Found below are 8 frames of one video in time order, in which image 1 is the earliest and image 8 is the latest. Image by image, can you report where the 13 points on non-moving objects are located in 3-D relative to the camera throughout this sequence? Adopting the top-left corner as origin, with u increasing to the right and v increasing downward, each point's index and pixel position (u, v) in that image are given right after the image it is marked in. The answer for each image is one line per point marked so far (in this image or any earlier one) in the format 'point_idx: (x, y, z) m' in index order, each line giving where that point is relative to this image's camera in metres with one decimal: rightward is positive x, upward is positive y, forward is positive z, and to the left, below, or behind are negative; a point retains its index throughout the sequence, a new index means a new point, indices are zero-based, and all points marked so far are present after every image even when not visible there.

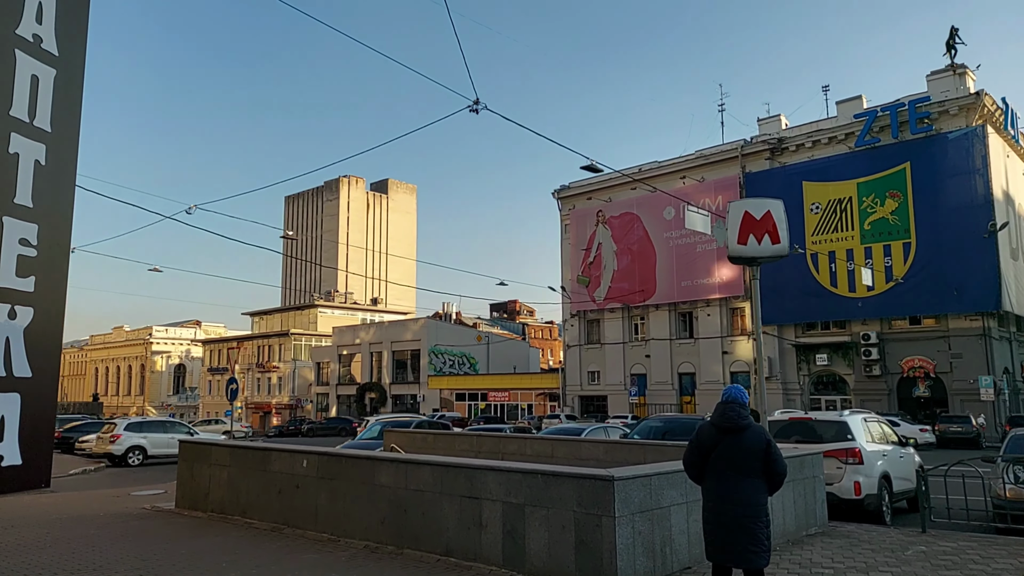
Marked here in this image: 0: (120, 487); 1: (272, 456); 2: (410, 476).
0: (-9.0, -4.6, +16.8) m
1: (-3.3, -2.3, +9.8) m
2: (-1.1, -2.0, +7.9) m
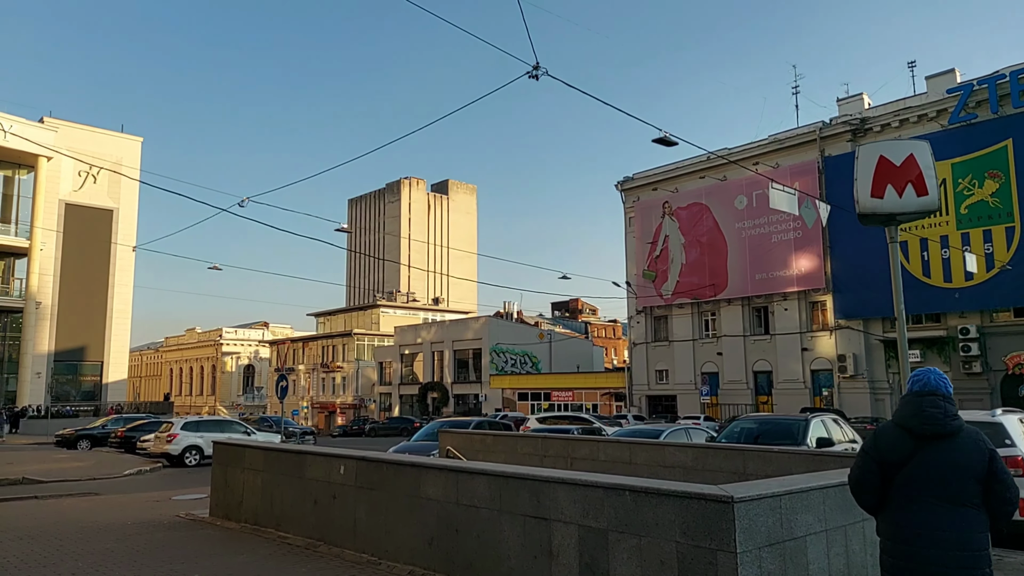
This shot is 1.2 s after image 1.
0: (-7.6, -4.4, +15.9) m
1: (-2.4, -2.0, +8.5) m
2: (-0.4, -1.8, +6.4) m
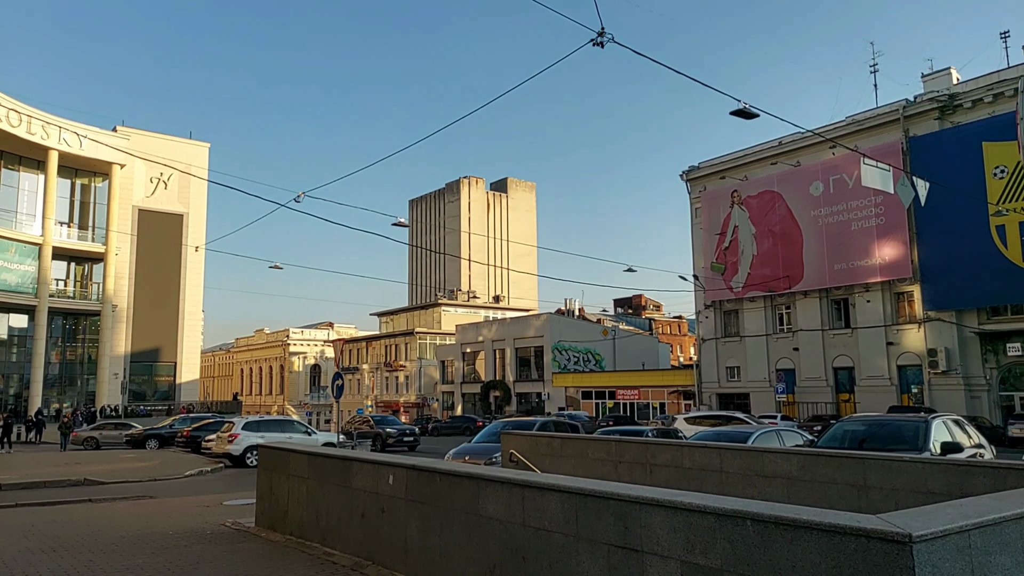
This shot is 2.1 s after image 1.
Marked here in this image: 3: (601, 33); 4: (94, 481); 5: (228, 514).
0: (-6.1, -4.3, +15.4) m
1: (-1.7, -1.9, +7.6) m
2: (+0.1, -1.6, +5.3) m
3: (+1.6, +4.5, +12.7) m
4: (-10.5, -4.9, +18.2) m
5: (-4.5, -3.6, +11.5) m
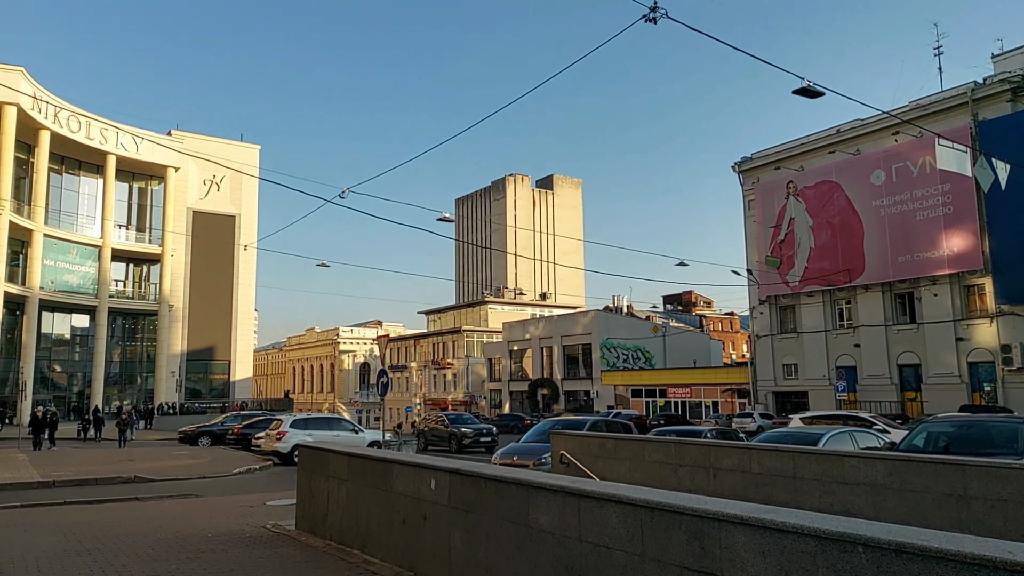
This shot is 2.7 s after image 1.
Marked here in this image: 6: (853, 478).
0: (-5.1, -4.2, +15.1) m
1: (-1.2, -1.8, +7.0) m
2: (+0.5, -1.5, +4.6) m
3: (+2.3, +4.6, +11.9) m
4: (-9.2, -4.8, +18.2) m
5: (-3.7, -3.5, +11.1) m
6: (+3.5, -2.0, +7.6) m
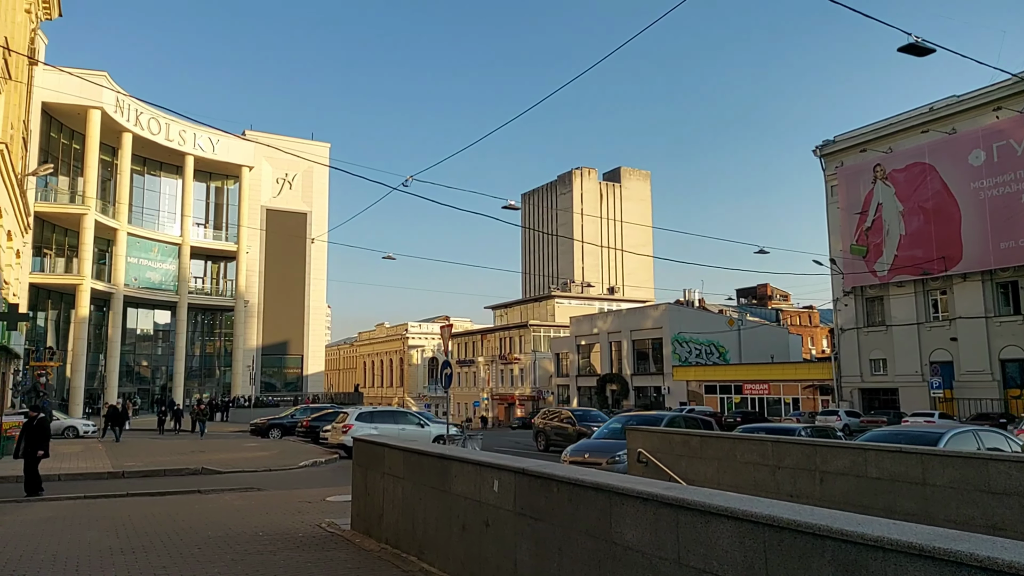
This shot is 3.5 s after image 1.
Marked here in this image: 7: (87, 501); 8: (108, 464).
0: (-3.7, -4.0, +14.6) m
1: (-0.5, -1.5, +6.2) m
2: (+0.9, -1.3, +3.7) m
3: (+3.4, +4.9, +10.7) m
4: (-7.5, -4.6, +18.1) m
5: (-2.7, -3.3, +10.5) m
6: (+4.2, -1.7, +6.3) m
7: (-7.0, -3.5, +11.9) m
8: (-10.9, -4.7, +19.4) m
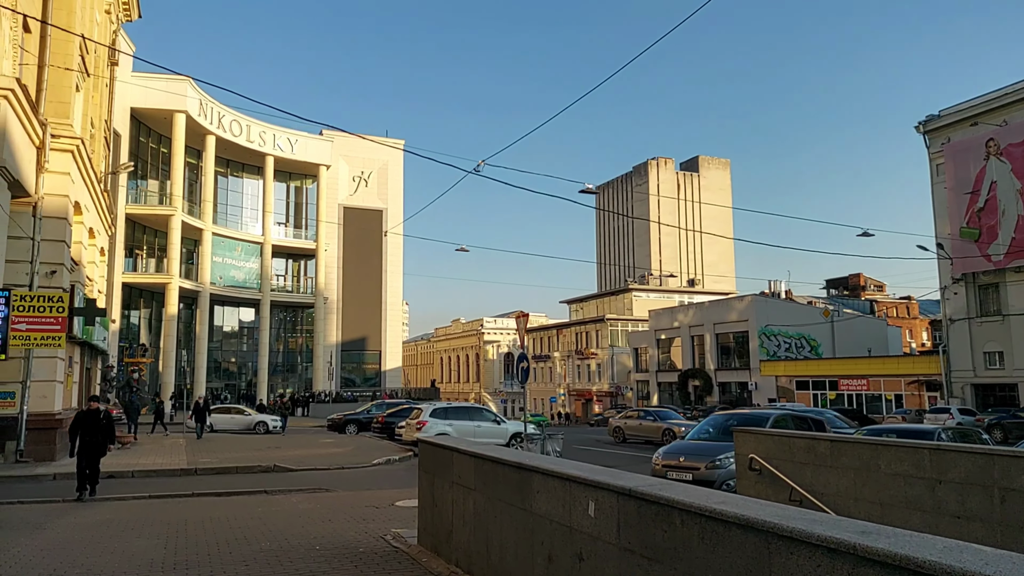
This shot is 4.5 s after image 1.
0: (-2.1, -3.8, +13.7) m
1: (+0.1, -1.3, +5.0) m
2: (+1.3, -1.0, +2.3) m
3: (+4.4, +5.2, +9.0) m
4: (-5.6, -4.4, +17.5) m
5: (-1.5, -3.1, +9.5) m
6: (+4.9, -1.4, +4.6) m
7: (-5.7, -3.3, +11.3) m
8: (-8.7, -4.6, +19.2) m
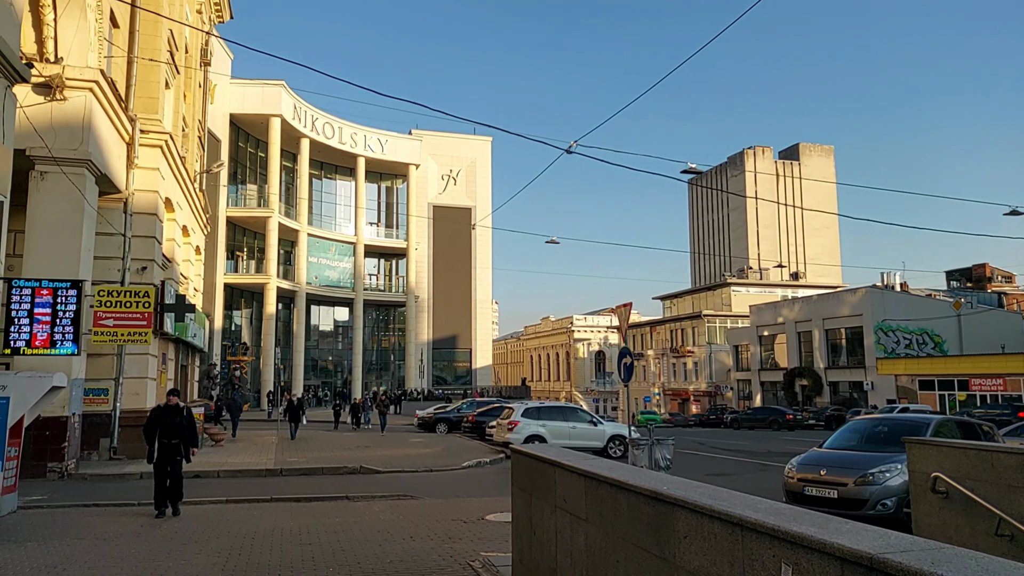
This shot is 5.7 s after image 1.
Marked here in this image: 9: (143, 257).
0: (-0.3, -3.6, +12.4) m
1: (+0.8, -1.1, +3.5) m
2: (+1.6, -0.8, +0.7) m
3: (+5.4, +5.4, +7.0) m
4: (-3.3, -4.2, +16.7) m
5: (-0.3, -2.8, +8.2) m
6: (+5.4, -1.2, +2.5) m
7: (-4.2, -3.2, +10.5) m
8: (-6.2, -4.4, +18.7) m
9: (-9.7, +0.8, +19.0) m
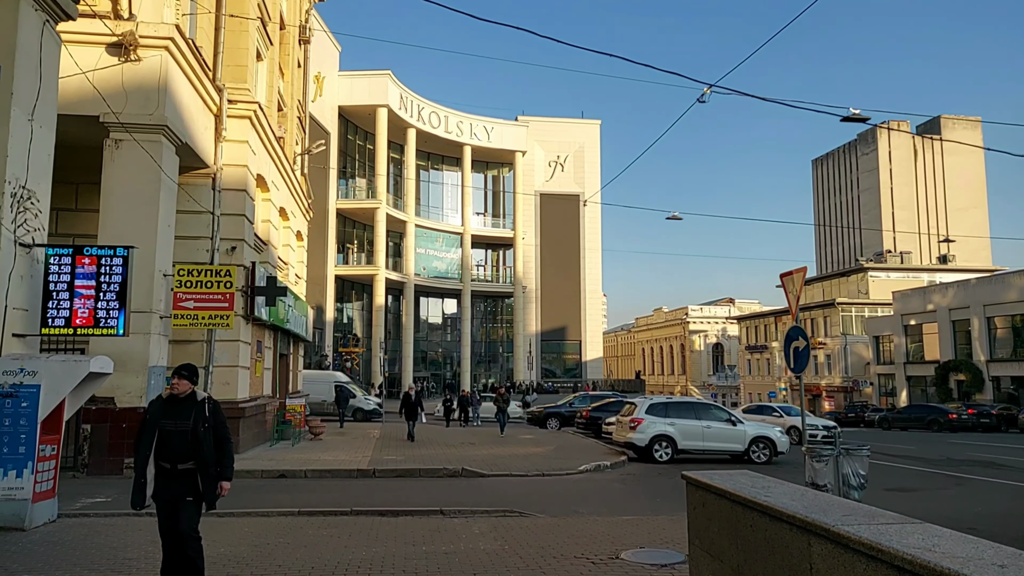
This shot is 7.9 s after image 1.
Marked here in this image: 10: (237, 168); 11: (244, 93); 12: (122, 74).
0: (+1.5, -3.1, +9.8) m
1: (+1.3, -0.7, +0.8) m
2: (+1.6, -0.4, -2.1) m
3: (+6.3, +5.9, +3.5) m
4: (-0.8, -3.7, +14.5) m
5: (+0.9, -2.4, +5.6) m
6: (+5.7, -0.7, -0.8) m
7: (-2.6, -2.8, +8.5) m
8: (-3.4, -3.9, +16.9) m
9: (-6.8, +1.3, +17.7) m
10: (-6.8, +2.9, +17.8) m
11: (-6.6, +4.8, +17.9) m
12: (-7.3, +4.0, +13.6) m
